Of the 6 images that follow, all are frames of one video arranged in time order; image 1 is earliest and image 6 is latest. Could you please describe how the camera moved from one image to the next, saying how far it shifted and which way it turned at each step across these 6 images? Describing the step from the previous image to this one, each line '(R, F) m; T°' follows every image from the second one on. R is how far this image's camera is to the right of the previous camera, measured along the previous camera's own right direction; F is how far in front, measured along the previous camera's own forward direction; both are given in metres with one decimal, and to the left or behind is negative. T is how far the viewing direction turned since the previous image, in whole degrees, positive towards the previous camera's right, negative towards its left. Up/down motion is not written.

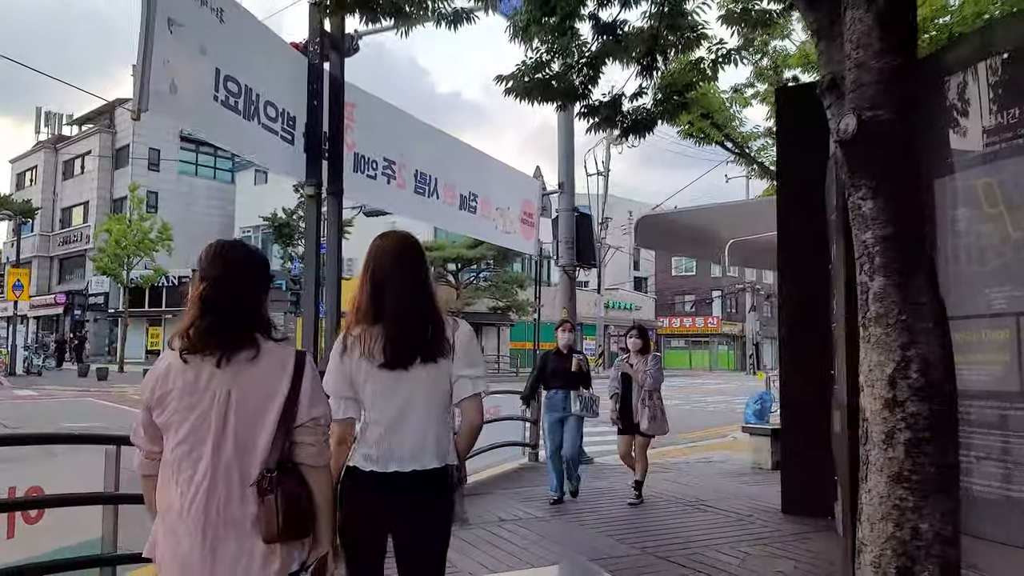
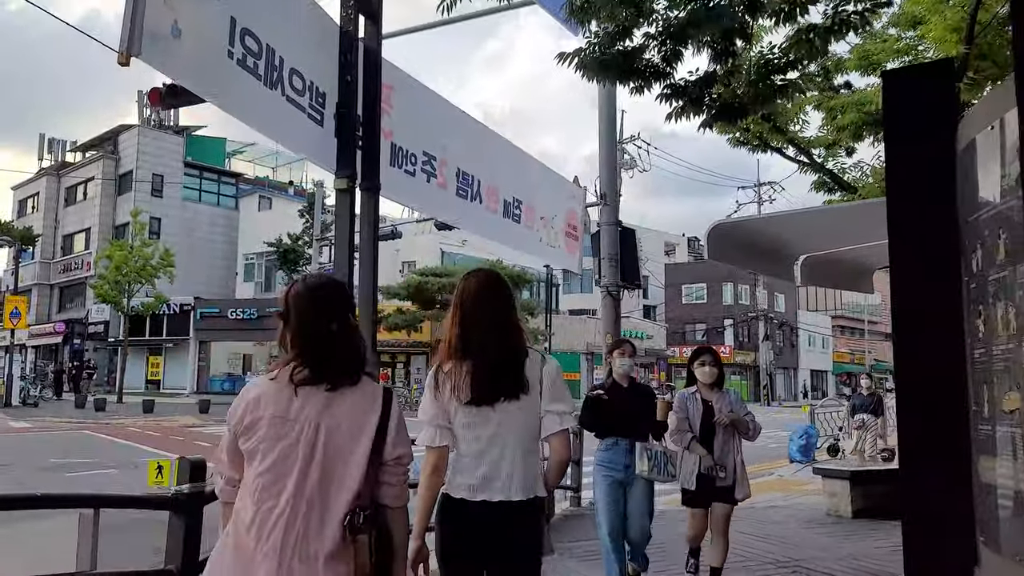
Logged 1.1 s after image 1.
(-0.5, +0.9) m; 0°
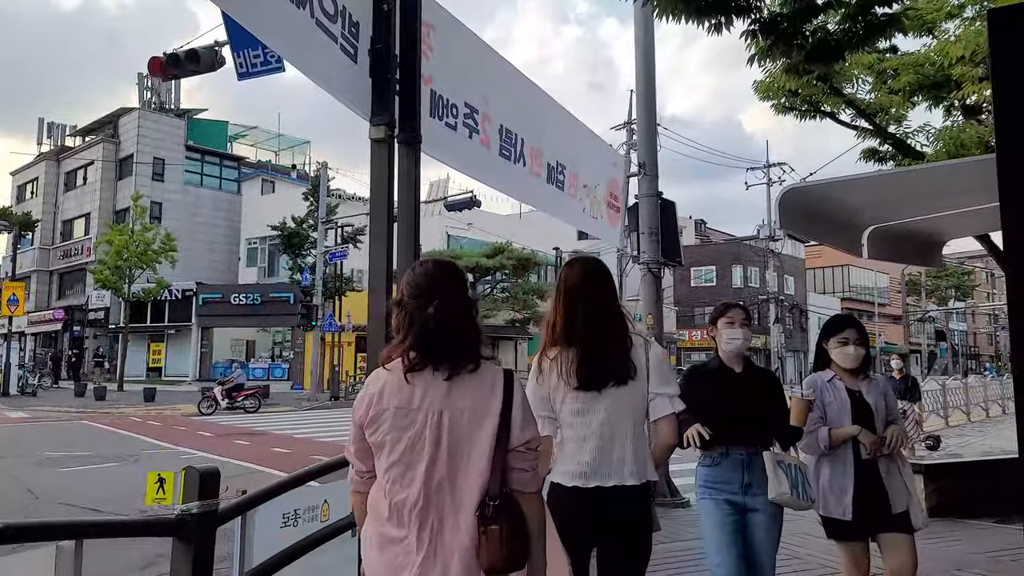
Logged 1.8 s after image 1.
(-0.3, +0.6) m; 0°
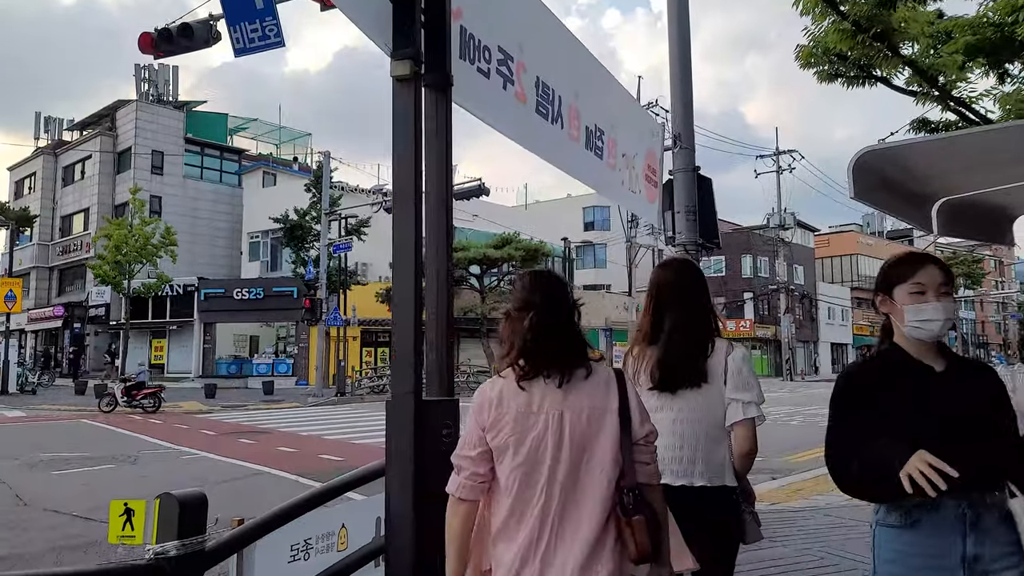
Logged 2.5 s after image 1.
(-0.2, +0.7) m; 0°
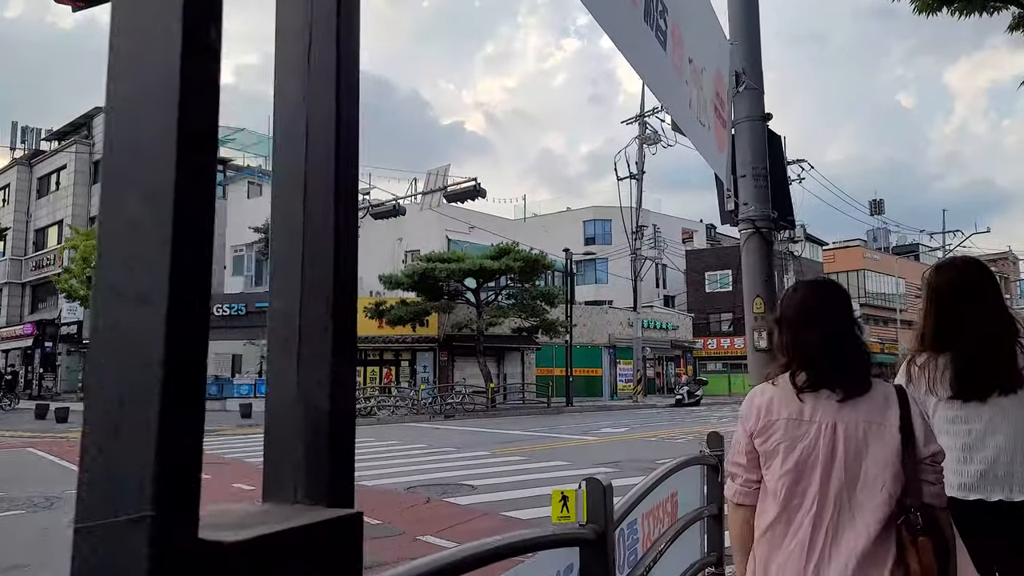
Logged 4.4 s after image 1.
(0.0, +1.9) m; 0°
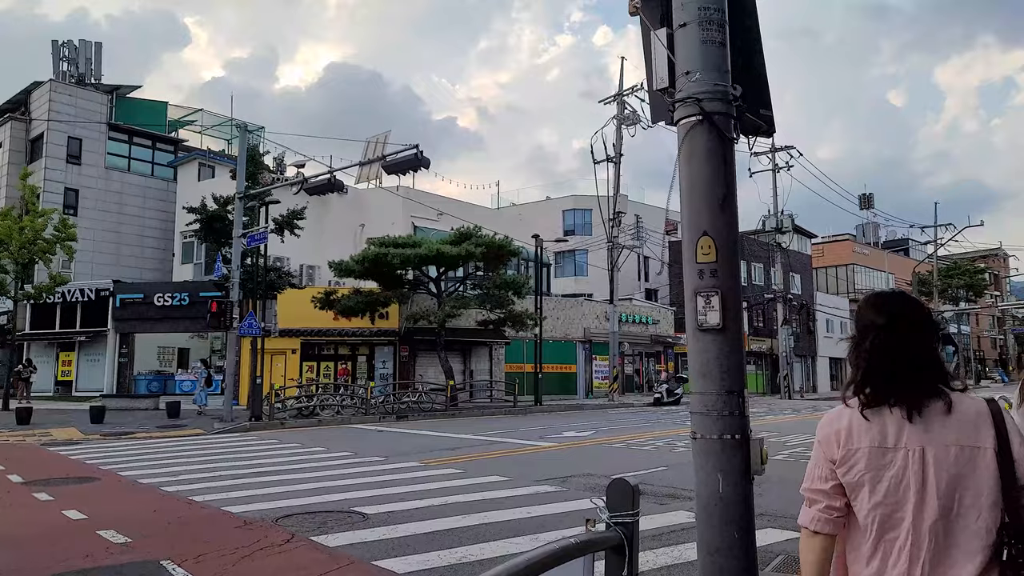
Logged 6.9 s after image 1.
(+1.0, +2.2) m; +1°
